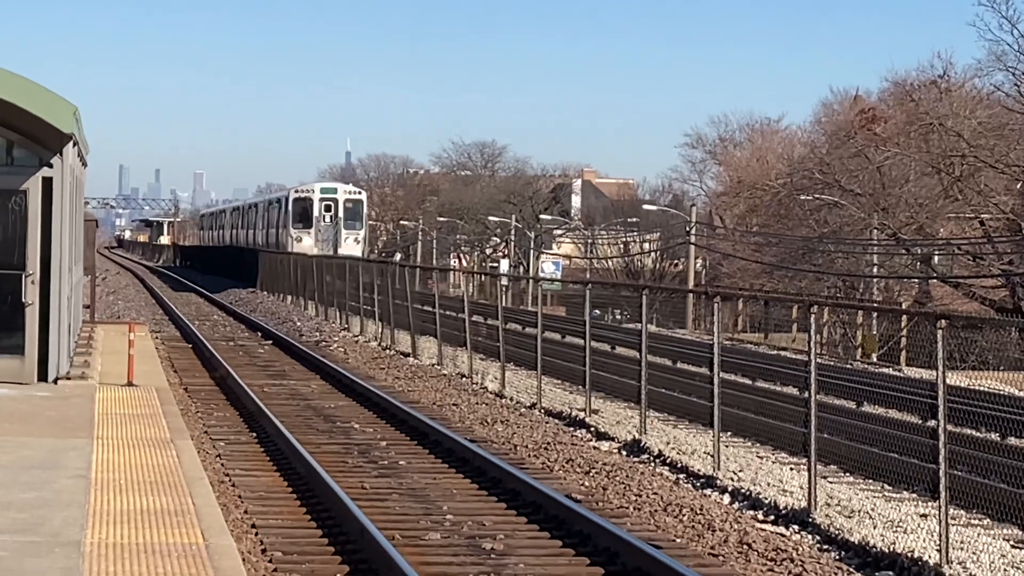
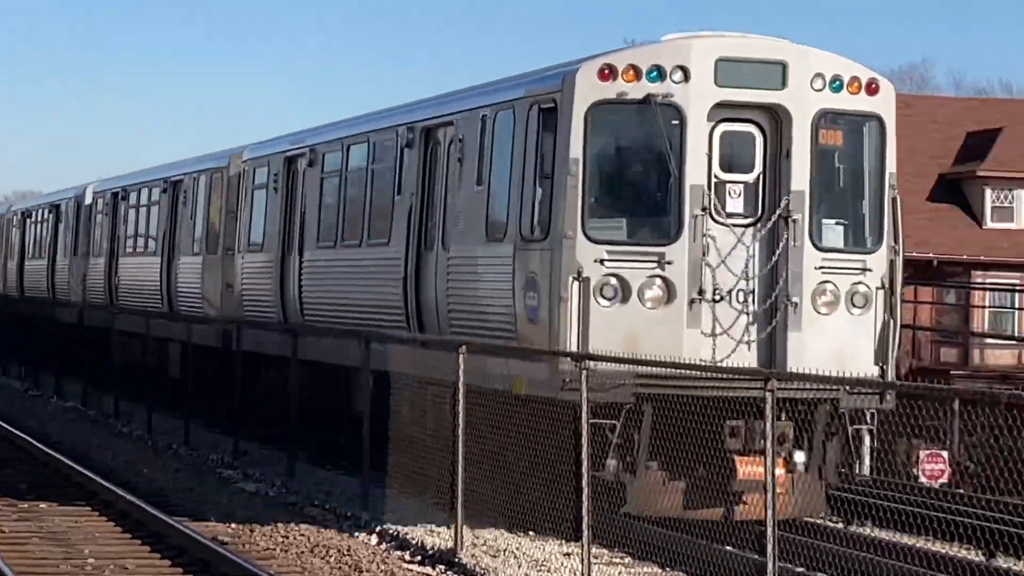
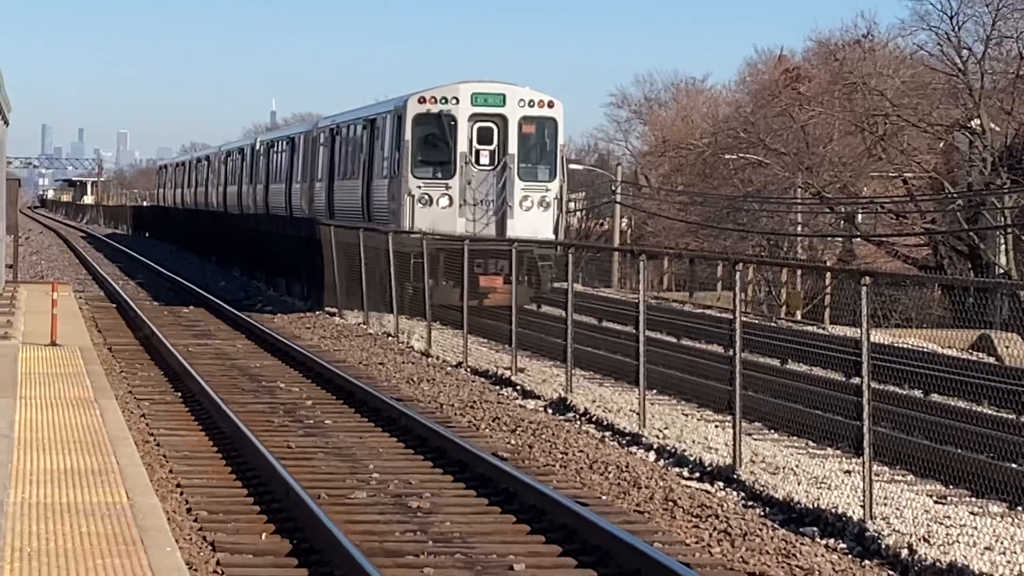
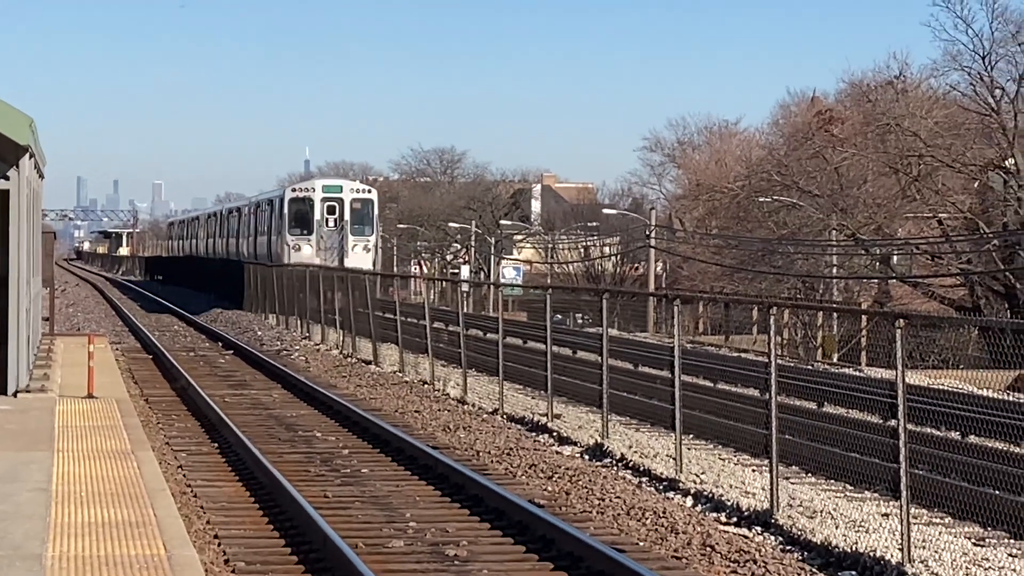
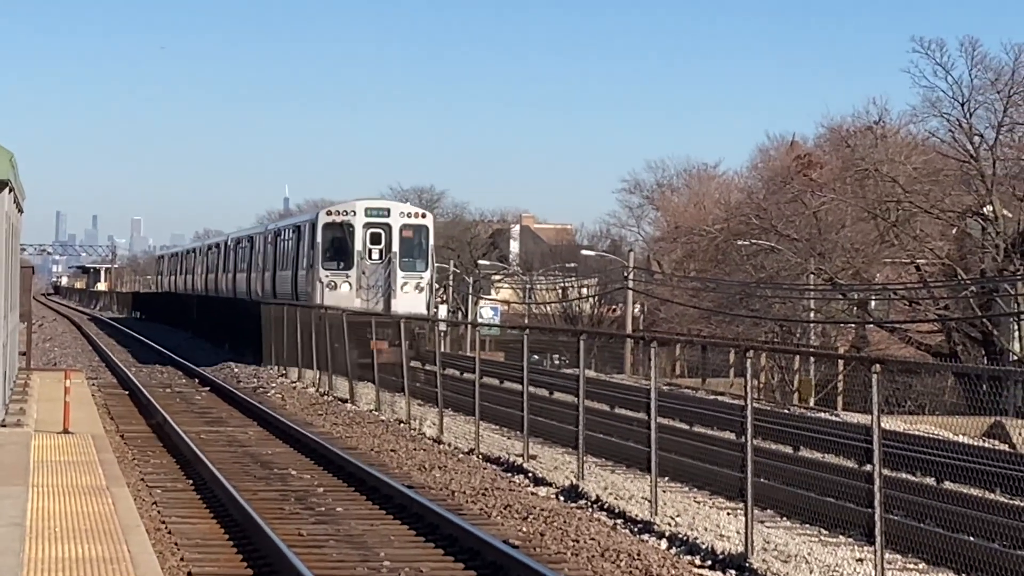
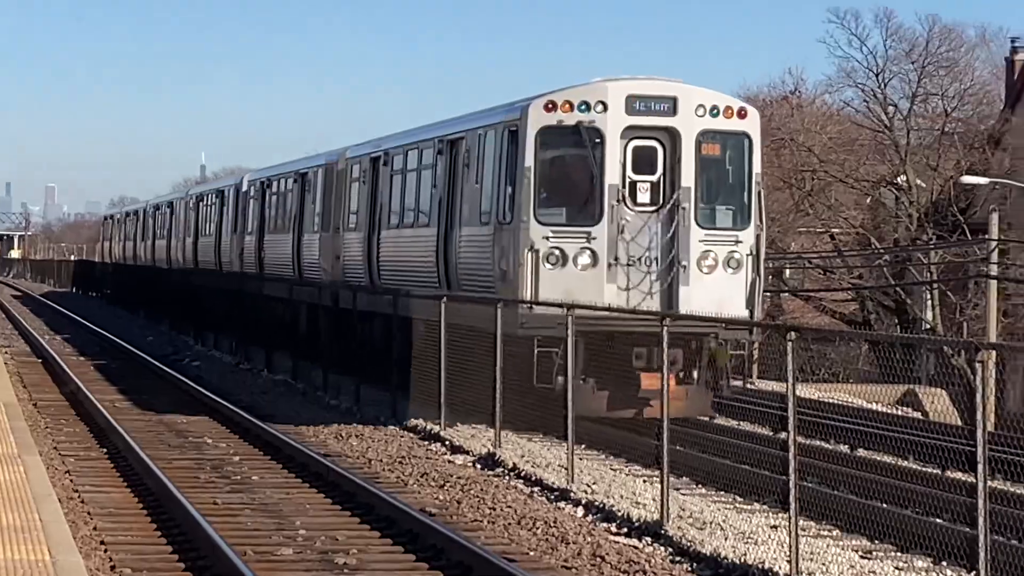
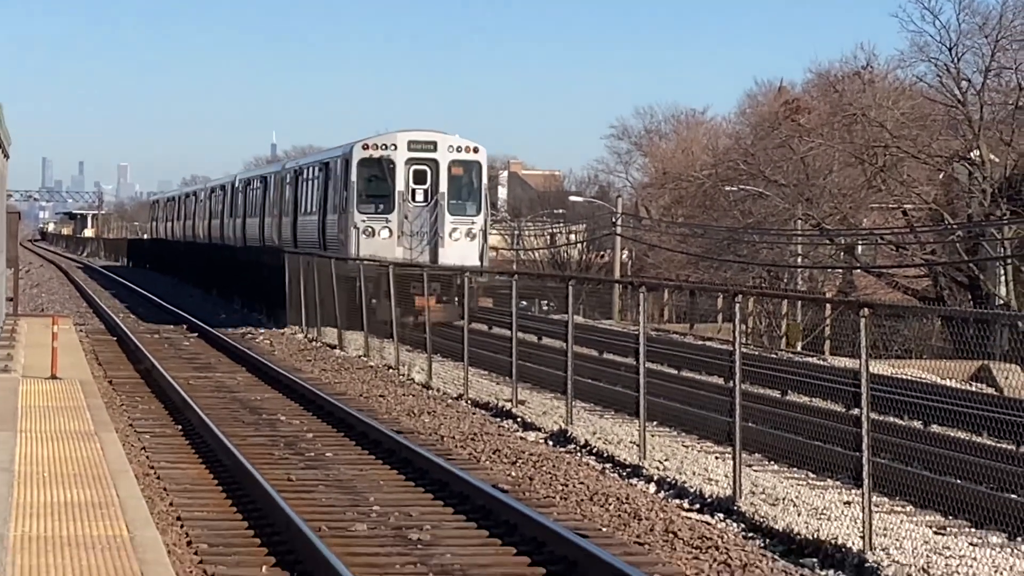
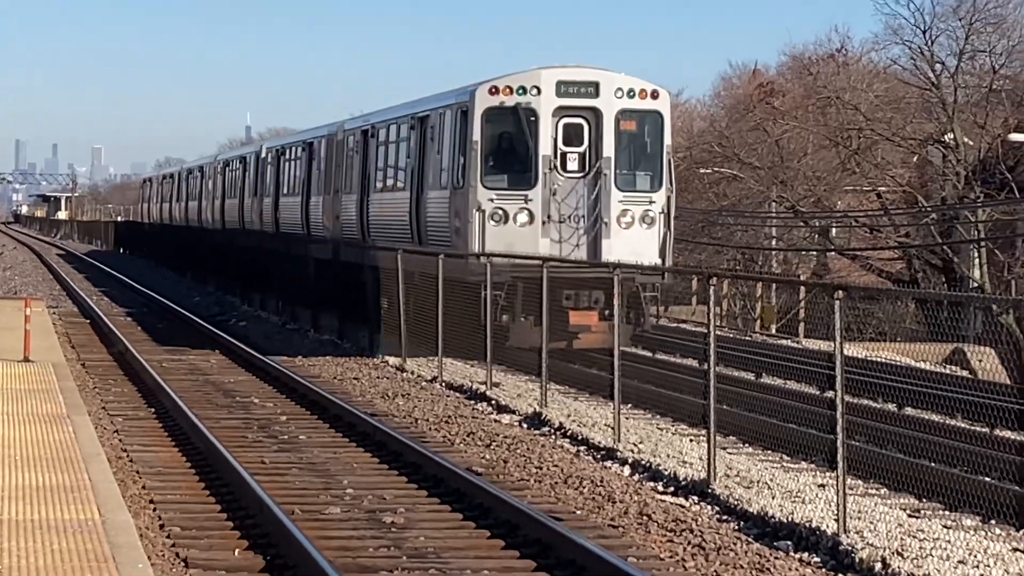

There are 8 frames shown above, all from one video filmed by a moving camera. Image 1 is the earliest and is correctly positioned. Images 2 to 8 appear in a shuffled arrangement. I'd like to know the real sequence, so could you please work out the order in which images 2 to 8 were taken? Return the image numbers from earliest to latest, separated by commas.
4, 5, 7, 3, 8, 6, 2
